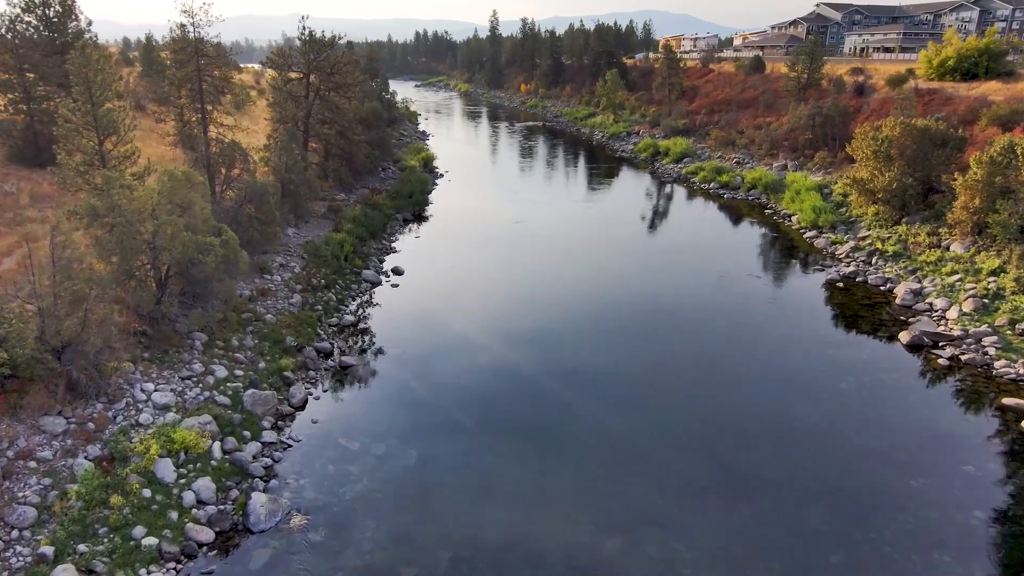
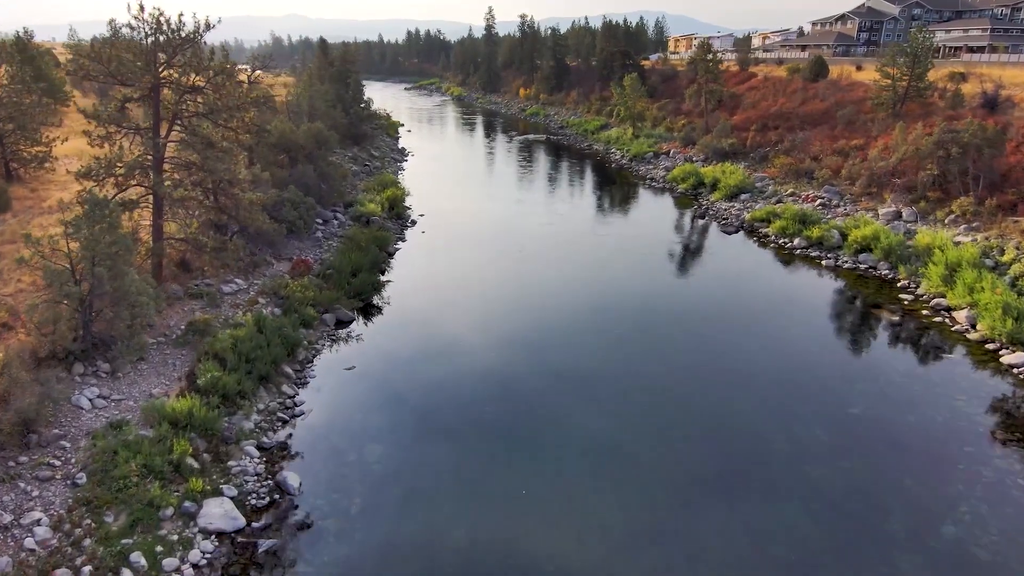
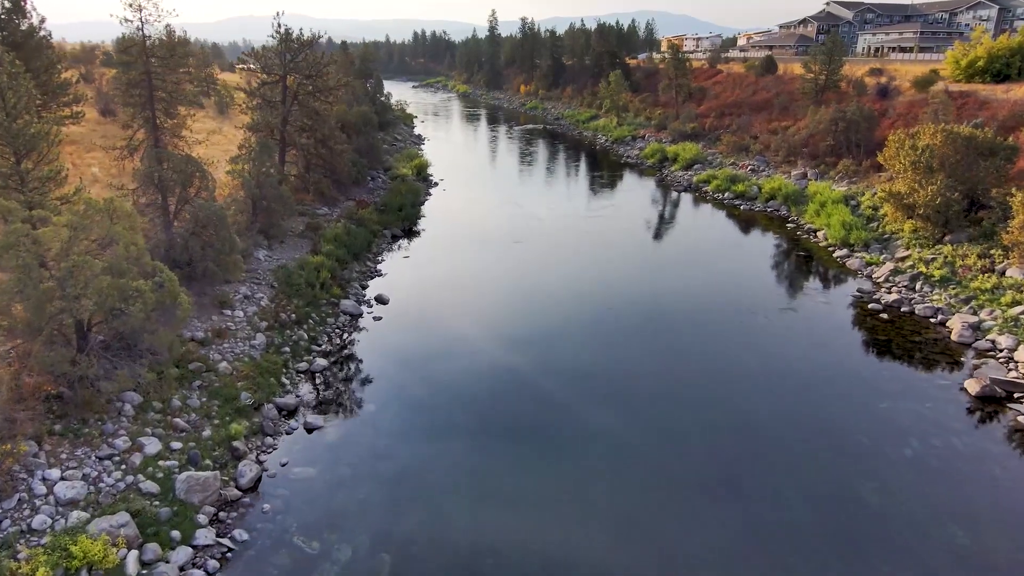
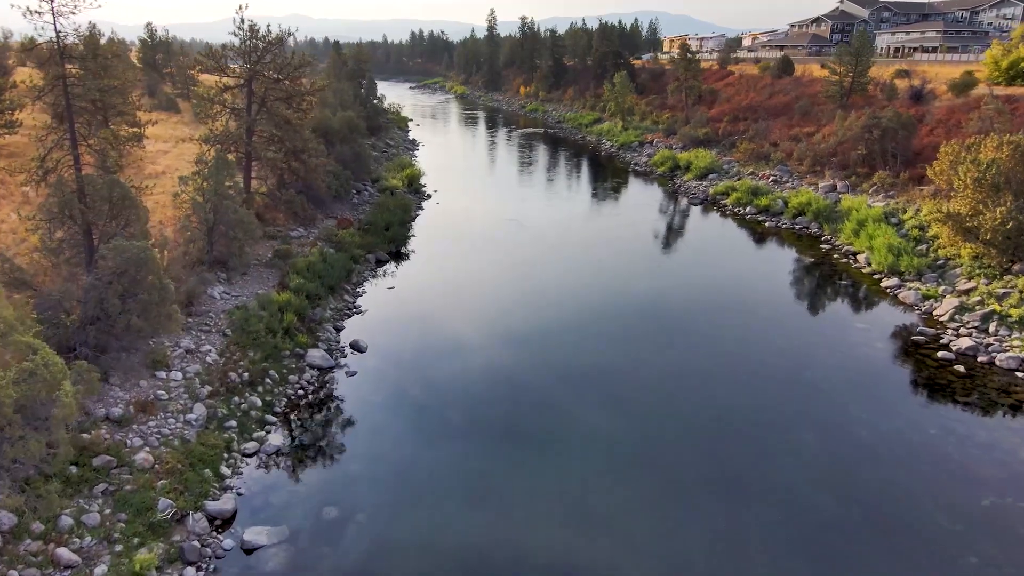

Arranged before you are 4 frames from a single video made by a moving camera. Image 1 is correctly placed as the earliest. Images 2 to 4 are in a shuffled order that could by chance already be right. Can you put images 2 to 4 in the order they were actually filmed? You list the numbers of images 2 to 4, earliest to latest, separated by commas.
3, 4, 2
